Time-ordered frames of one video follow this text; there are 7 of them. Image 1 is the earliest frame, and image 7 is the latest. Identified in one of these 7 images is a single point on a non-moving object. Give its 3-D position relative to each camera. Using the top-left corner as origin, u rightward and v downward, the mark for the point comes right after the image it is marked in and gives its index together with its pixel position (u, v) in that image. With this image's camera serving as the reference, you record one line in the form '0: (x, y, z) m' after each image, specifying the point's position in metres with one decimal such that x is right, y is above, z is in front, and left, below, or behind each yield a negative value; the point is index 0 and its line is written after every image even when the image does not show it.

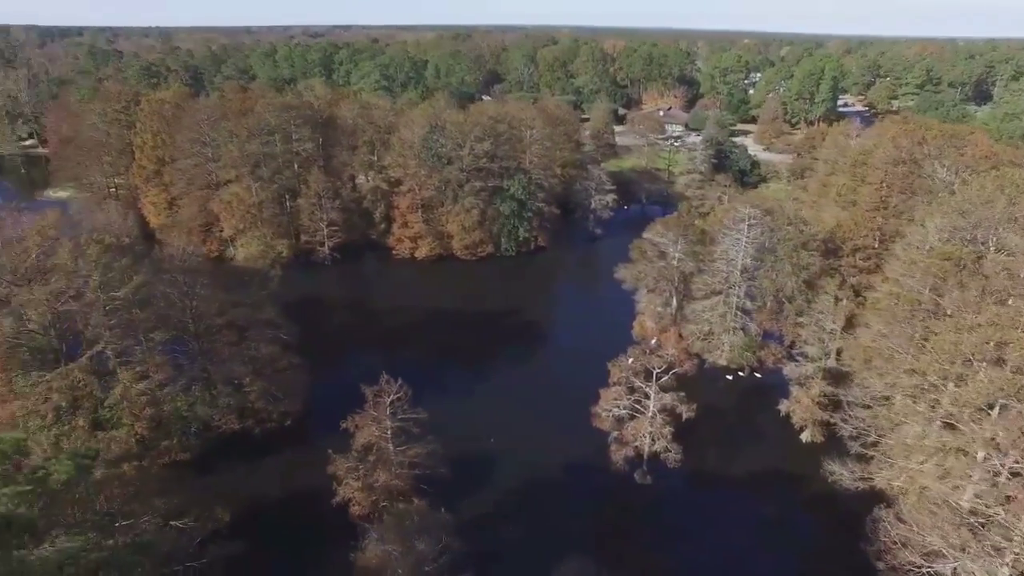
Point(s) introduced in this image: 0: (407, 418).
0: (-2.9, -3.7, +19.4) m
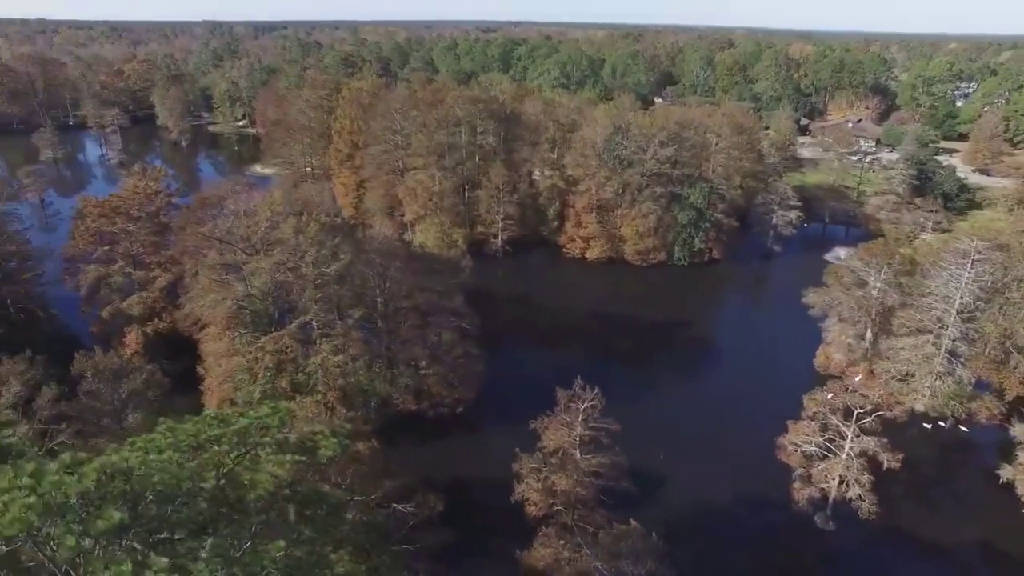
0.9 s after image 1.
0: (+2.4, -3.9, +19.0) m
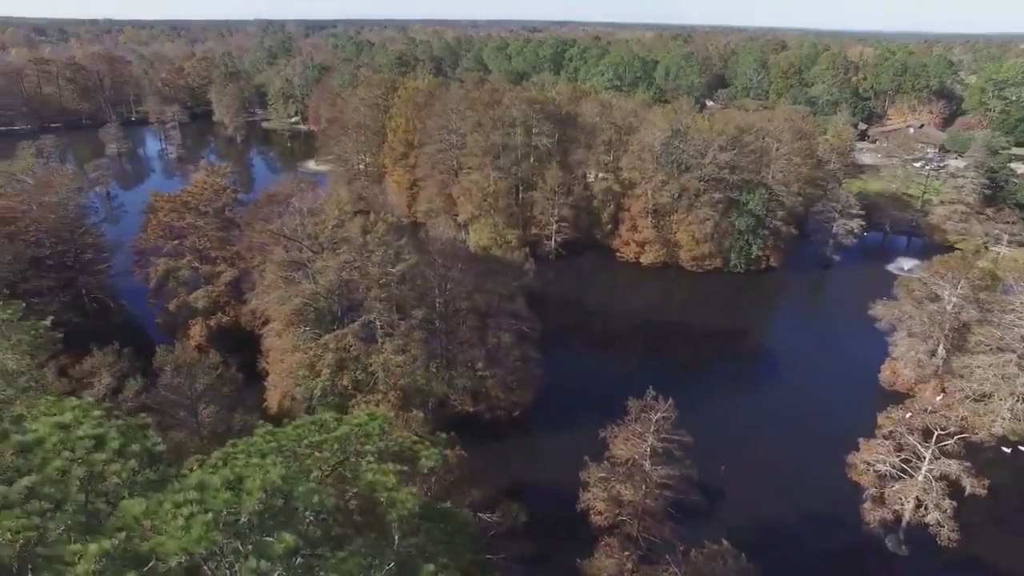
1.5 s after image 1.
0: (+4.3, -4.1, +18.7) m
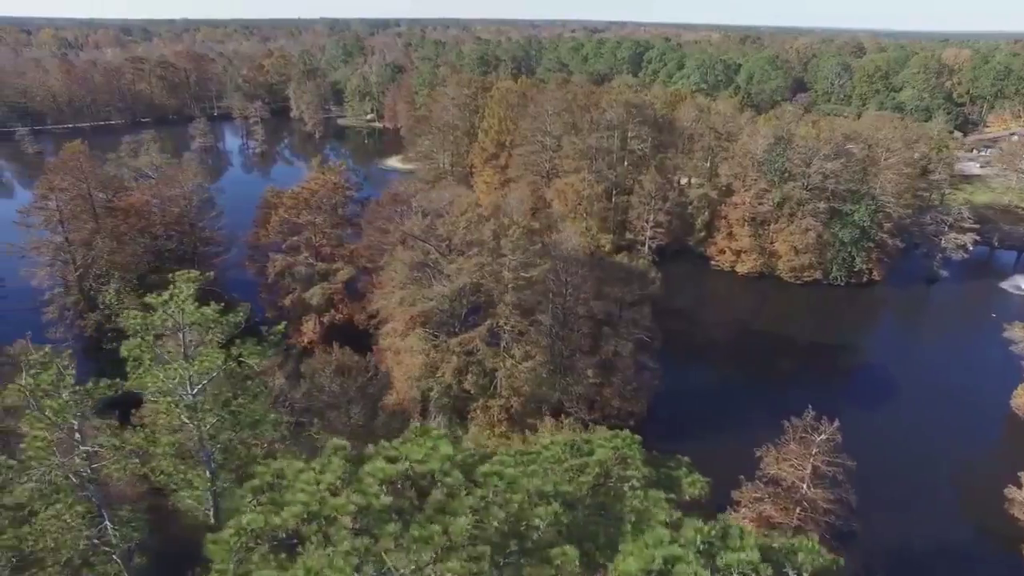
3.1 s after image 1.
0: (+8.3, -4.6, +17.8) m
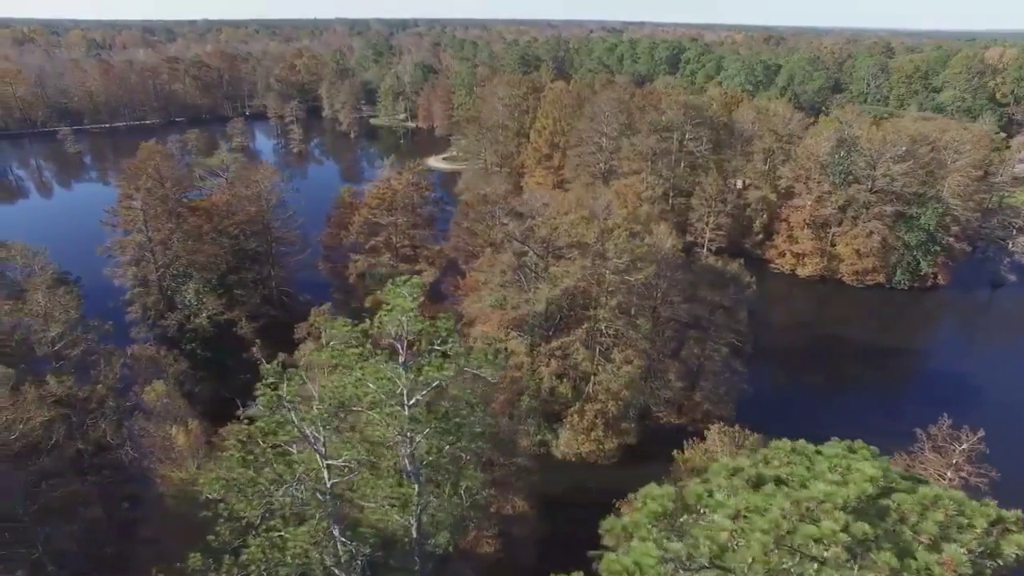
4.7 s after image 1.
0: (+11.8, -4.8, +17.4) m
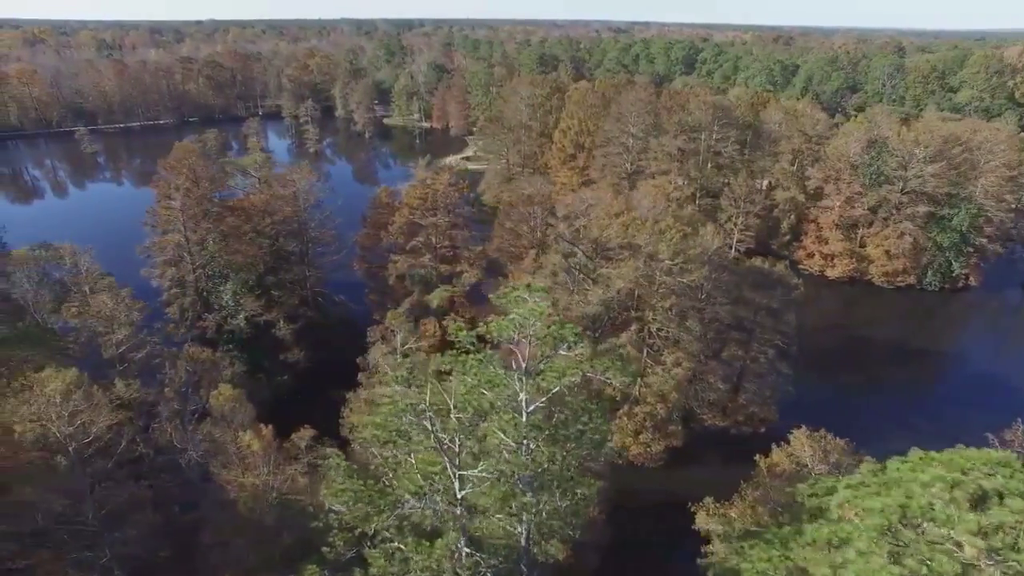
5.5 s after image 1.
0: (+13.5, -4.8, +17.2) m
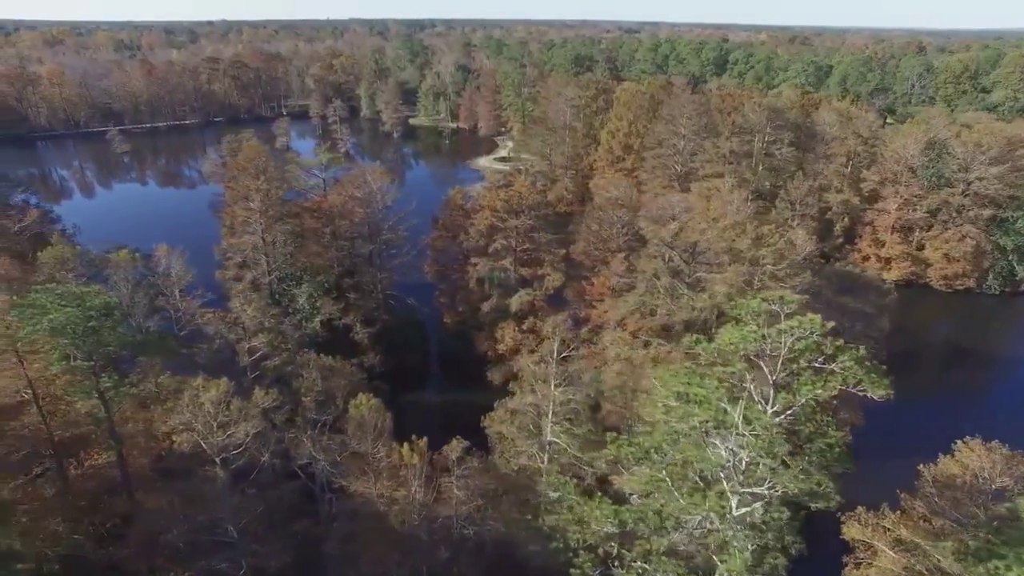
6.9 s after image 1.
0: (+16.9, -5.0, +16.8) m
